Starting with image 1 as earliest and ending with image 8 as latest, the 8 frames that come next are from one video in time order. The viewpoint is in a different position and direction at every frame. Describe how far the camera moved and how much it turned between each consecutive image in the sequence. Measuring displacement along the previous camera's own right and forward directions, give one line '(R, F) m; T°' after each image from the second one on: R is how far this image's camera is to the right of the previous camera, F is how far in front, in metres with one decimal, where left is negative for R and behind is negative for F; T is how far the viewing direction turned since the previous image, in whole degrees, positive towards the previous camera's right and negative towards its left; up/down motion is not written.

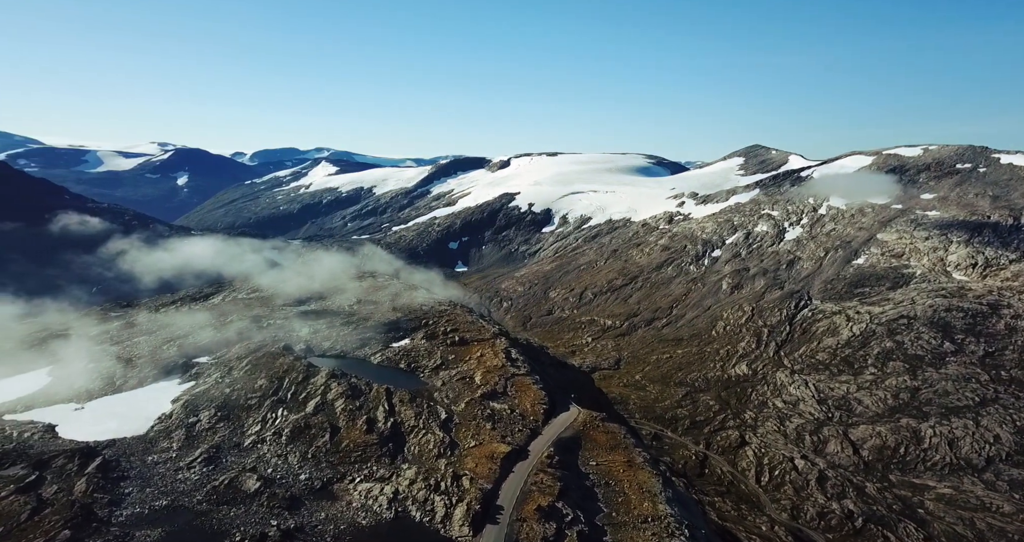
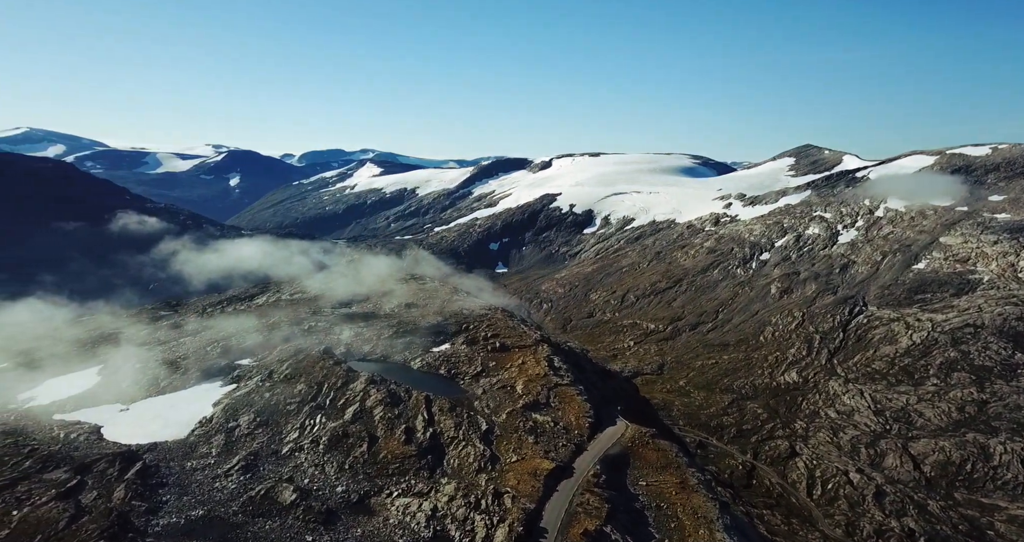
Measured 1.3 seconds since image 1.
(-0.4, +2.6) m; -3°
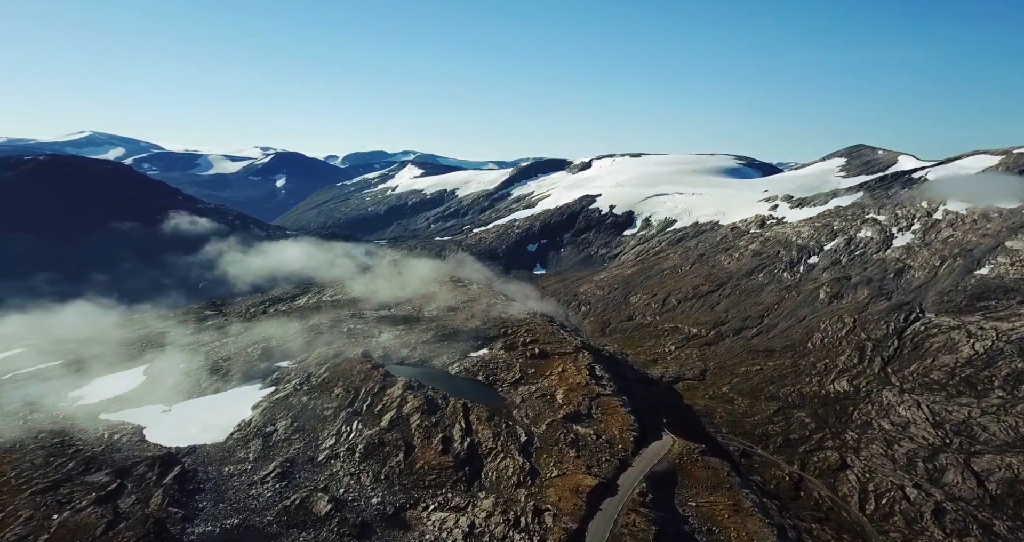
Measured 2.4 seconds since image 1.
(-0.3, +2.2) m; -3°
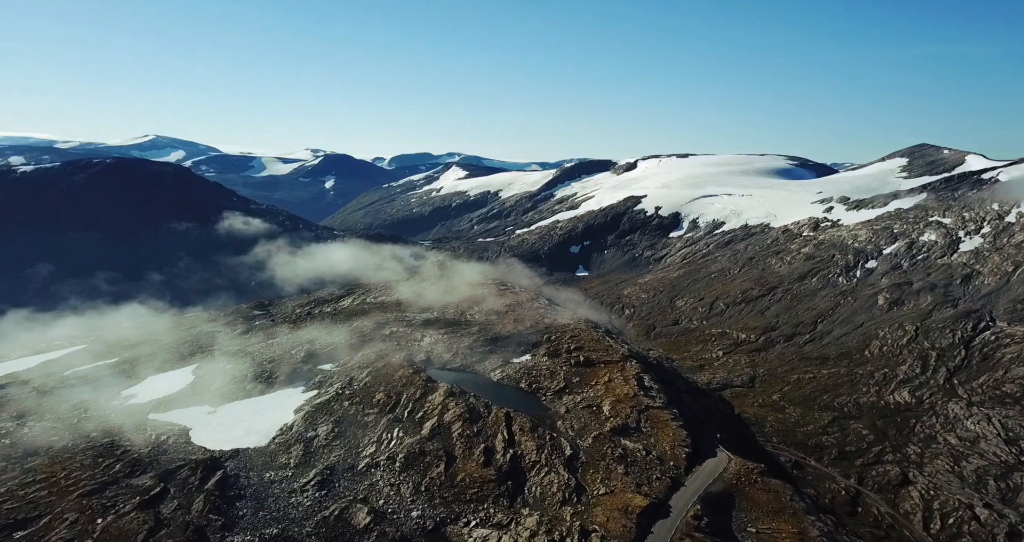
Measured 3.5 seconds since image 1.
(-0.3, +2.3) m; -4°
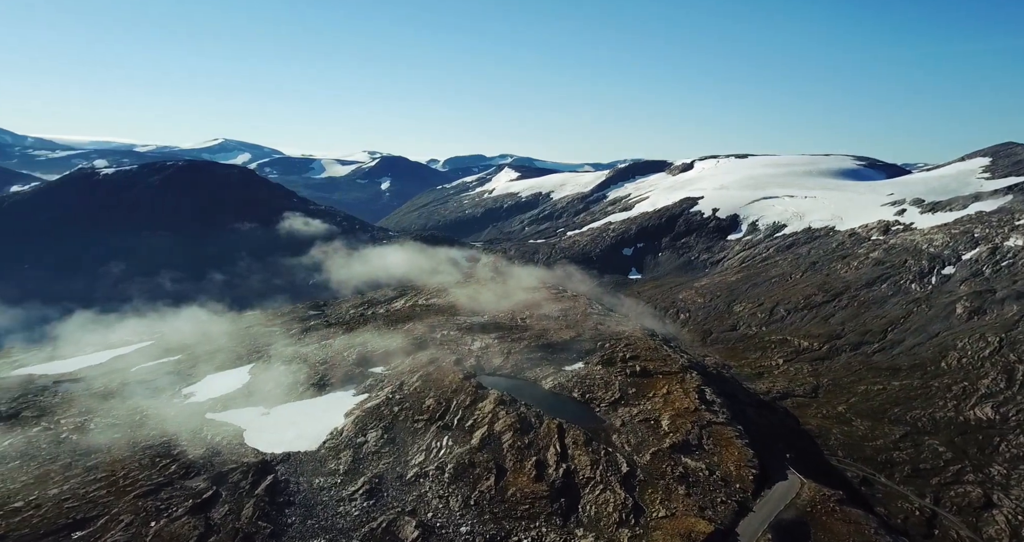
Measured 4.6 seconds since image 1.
(-0.3, +2.4) m; -4°
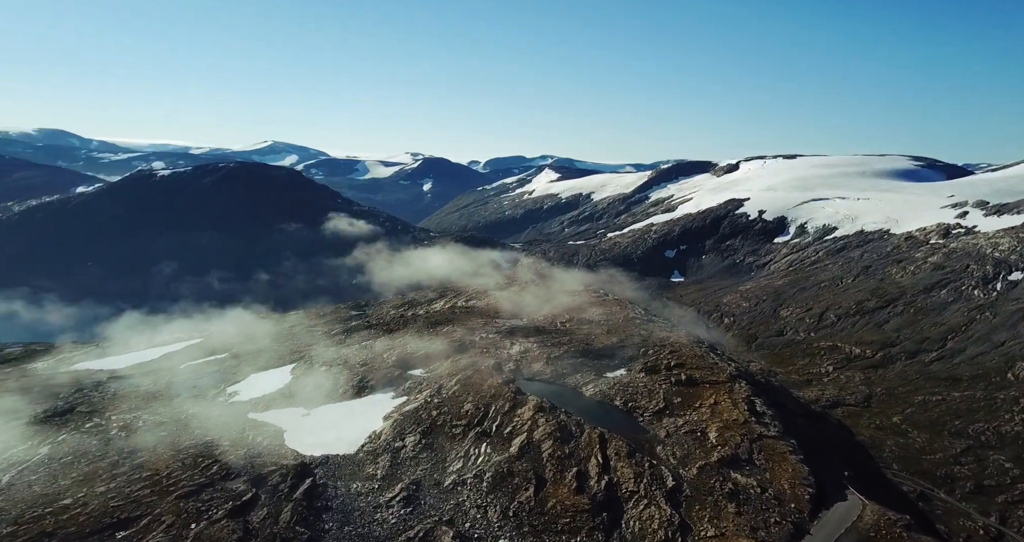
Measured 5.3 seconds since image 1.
(-0.2, +1.7) m; -3°
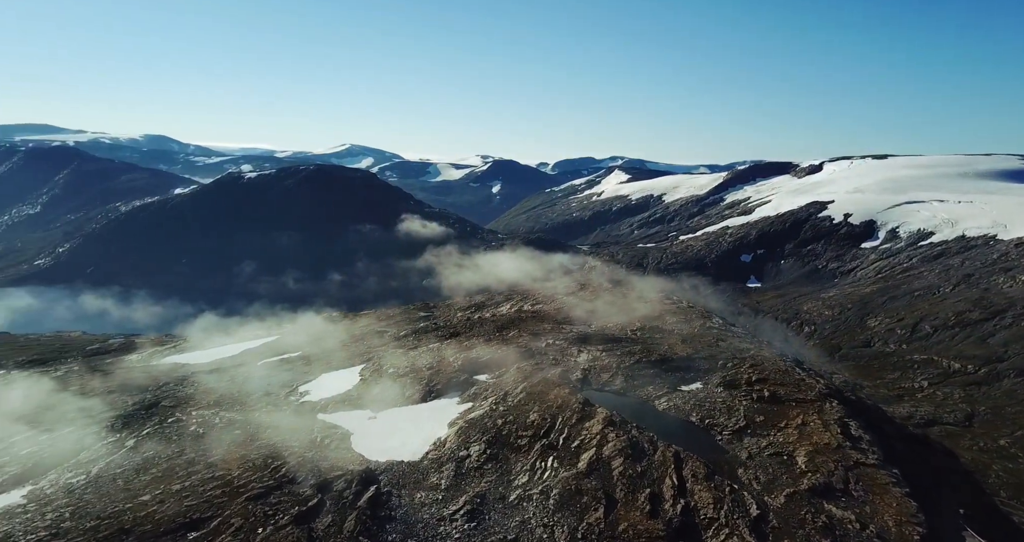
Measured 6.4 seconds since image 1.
(-0.2, +3.0) m; -6°
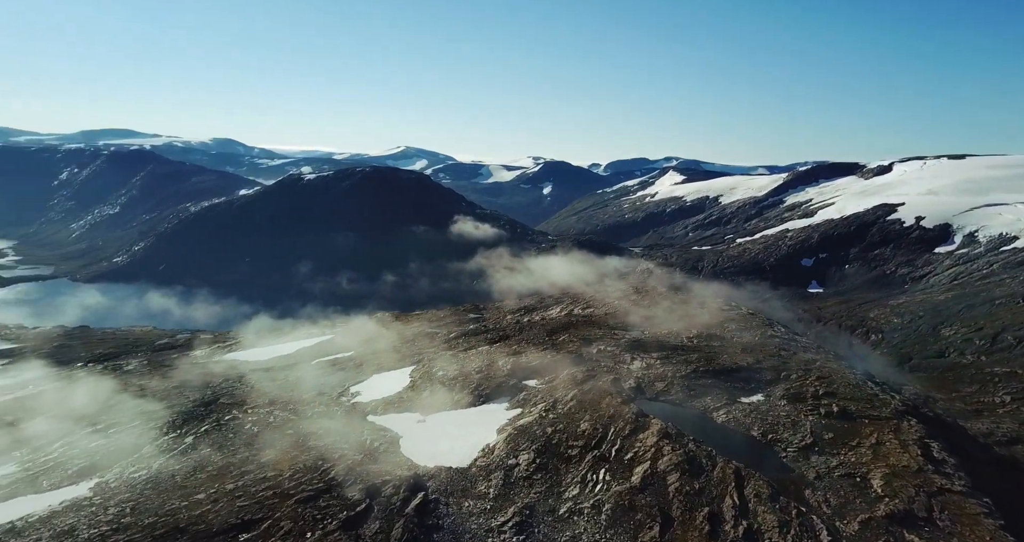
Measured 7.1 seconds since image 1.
(+0.1, +2.4) m; -4°
